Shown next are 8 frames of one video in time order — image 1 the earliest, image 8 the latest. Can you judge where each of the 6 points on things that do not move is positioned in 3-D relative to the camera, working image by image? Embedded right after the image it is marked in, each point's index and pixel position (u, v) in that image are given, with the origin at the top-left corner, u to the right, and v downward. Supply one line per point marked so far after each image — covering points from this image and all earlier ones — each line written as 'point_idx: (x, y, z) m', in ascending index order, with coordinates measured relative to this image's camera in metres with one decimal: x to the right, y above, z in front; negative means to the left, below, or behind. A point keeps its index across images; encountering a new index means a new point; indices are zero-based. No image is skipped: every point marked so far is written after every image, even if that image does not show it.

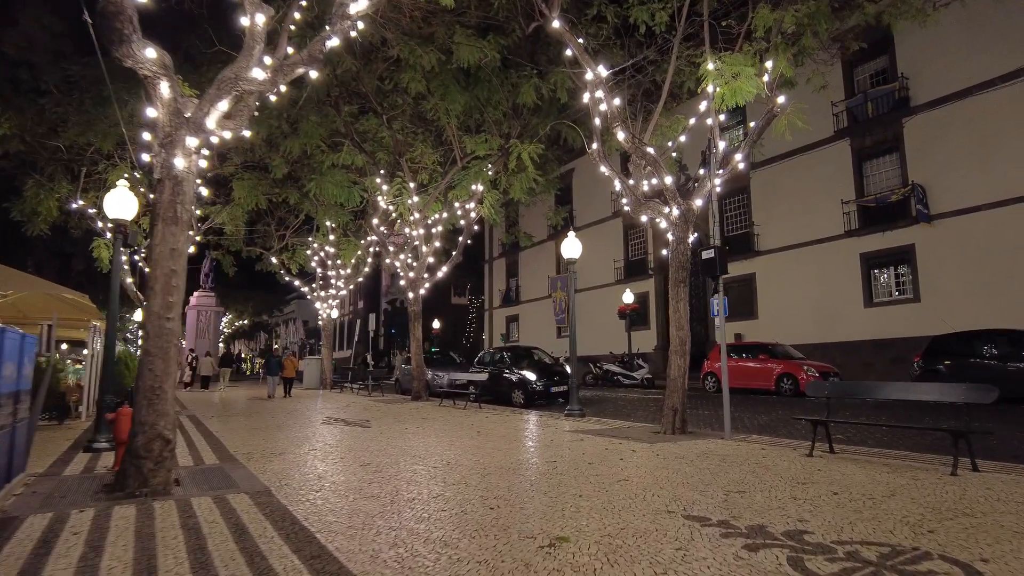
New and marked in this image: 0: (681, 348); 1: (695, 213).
0: (+2.4, -0.9, +9.3) m
1: (+2.7, +1.1, +9.8) m
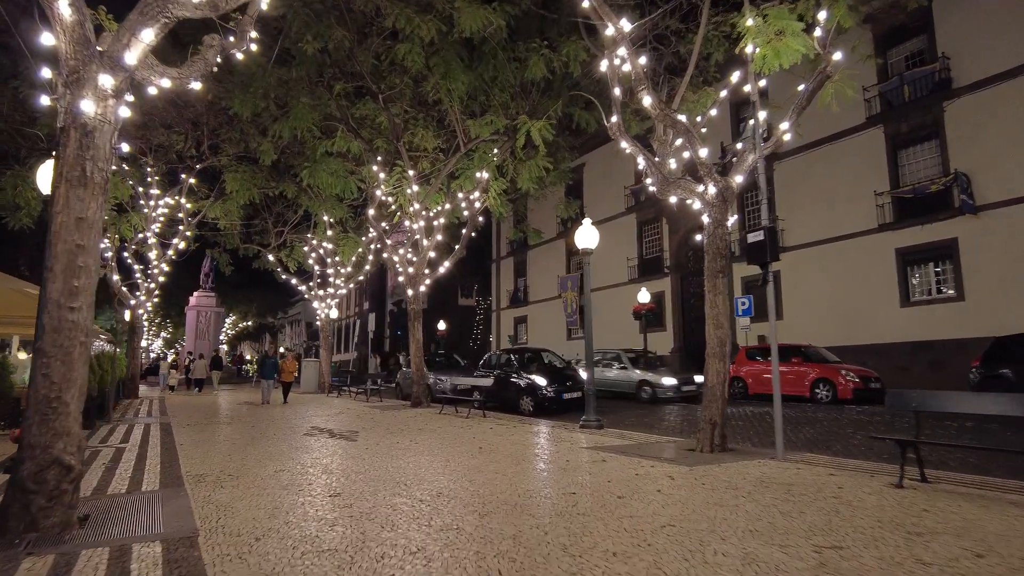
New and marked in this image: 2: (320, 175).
0: (+2.5, -0.7, +7.9) m
1: (+2.8, +1.2, +8.4) m
2: (-4.8, +2.8, +16.6) m
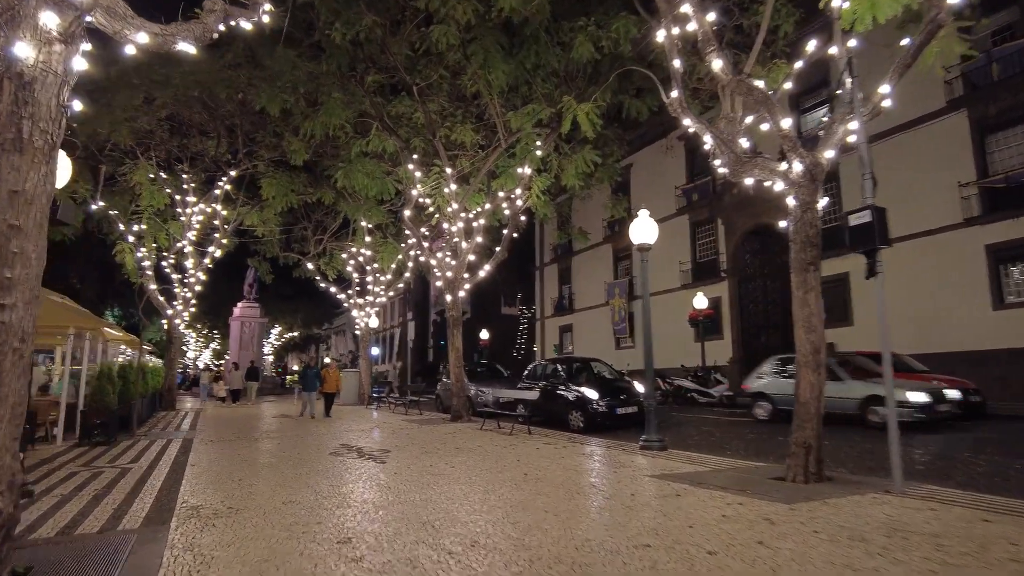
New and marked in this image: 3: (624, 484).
0: (+3.0, -0.7, +6.5) m
1: (+3.3, +1.3, +7.1) m
2: (-3.7, +2.6, +15.8) m
3: (+1.1, -1.9, +6.3) m
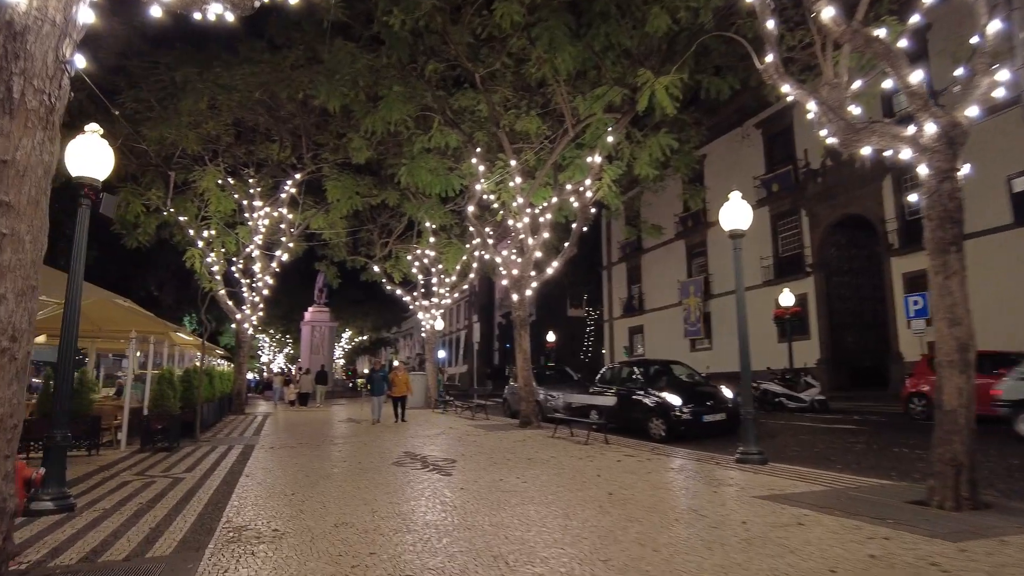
0: (+3.6, -0.6, +5.4) m
1: (+4.0, +1.4, +5.9) m
2: (-2.2, +2.6, +15.2) m
3: (+1.7, -1.8, +5.3) m
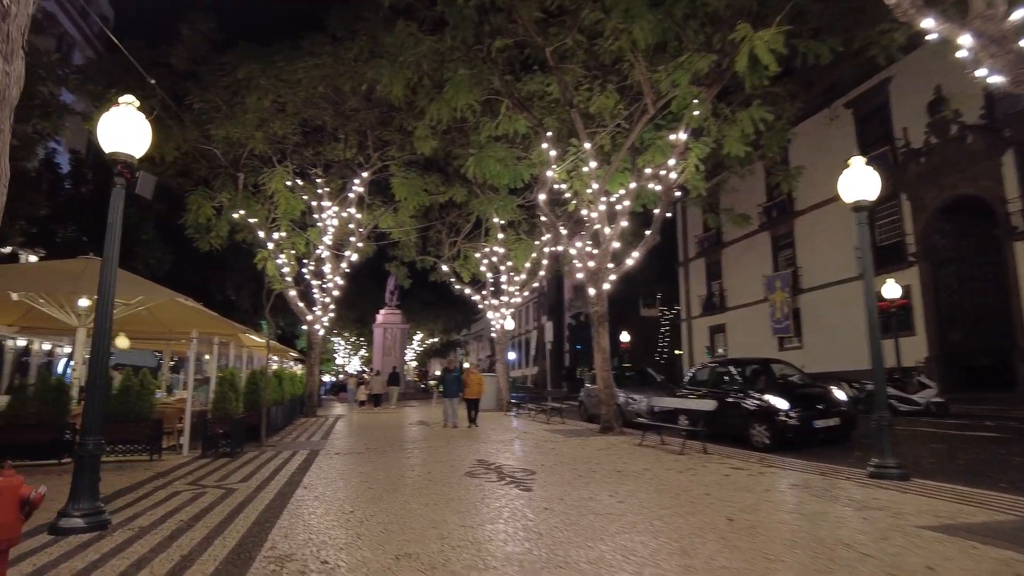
0: (+4.2, -0.3, +4.0) m
1: (+4.6, +1.6, +4.4) m
2: (-0.6, +2.7, +14.4) m
3: (+2.4, -1.6, +4.1) m
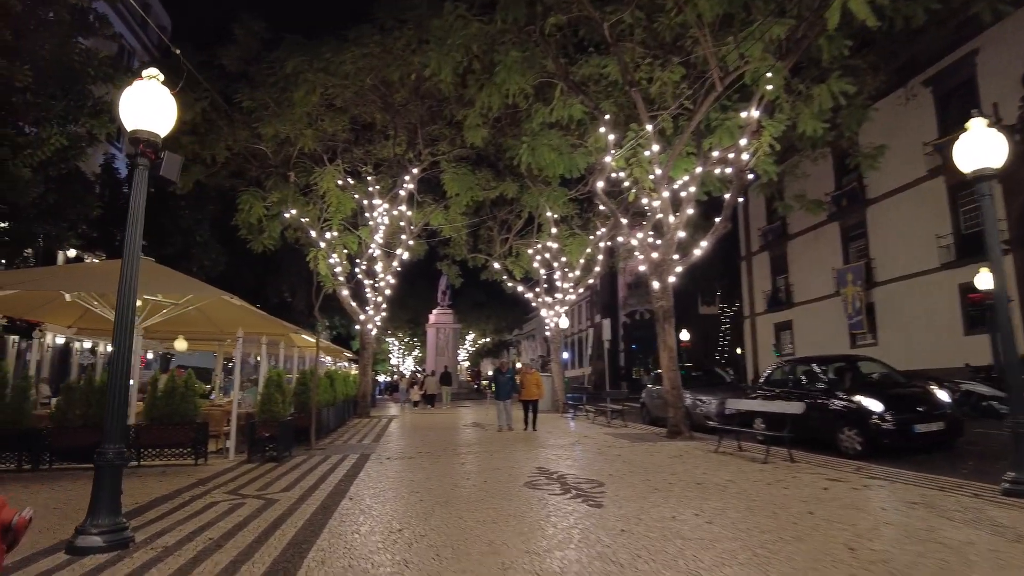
0: (+4.6, -0.2, +2.9) m
1: (+5.0, +1.8, +3.3) m
2: (+0.6, +2.8, +13.6) m
3: (+2.7, -1.4, +3.1) m
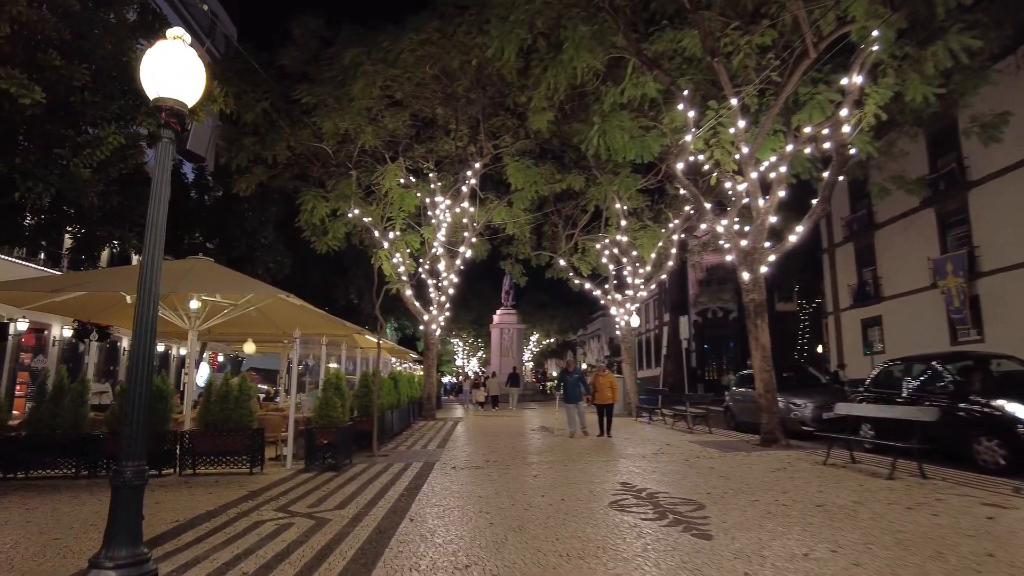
0: (+4.9, 0.0, +1.5) m
1: (+5.3, +2.0, +2.0) m
2: (+1.9, +2.9, +12.7) m
3: (+3.1, -1.3, +2.0) m
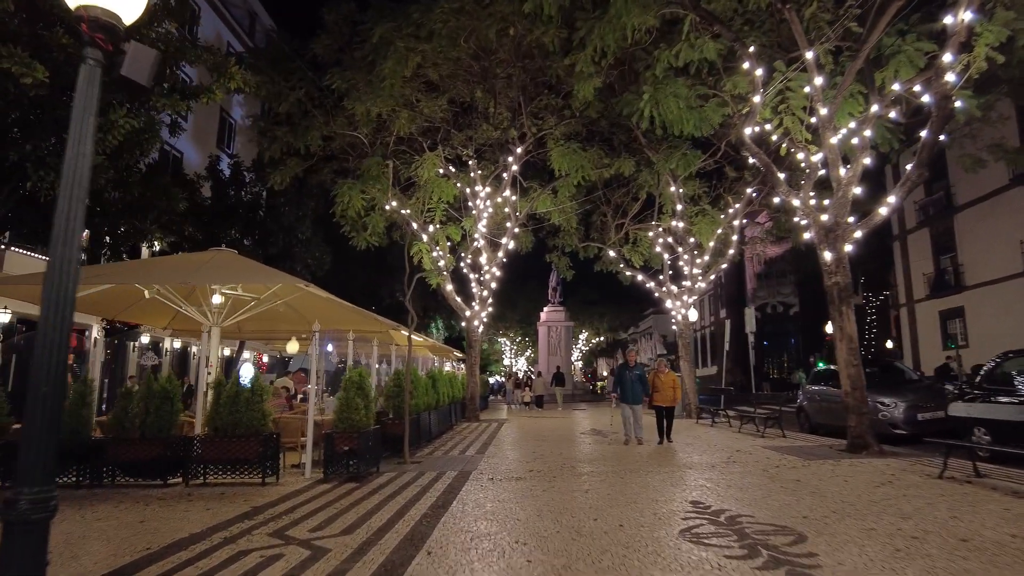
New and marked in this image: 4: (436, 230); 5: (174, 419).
0: (+4.8, +0.2, 0.0) m
1: (+5.3, +2.2, +0.4) m
2: (+2.6, +3.2, +11.3) m
3: (+3.1, -1.1, +0.6) m
4: (-2.3, +1.8, +19.9) m
5: (-4.0, -1.6, +7.9) m
